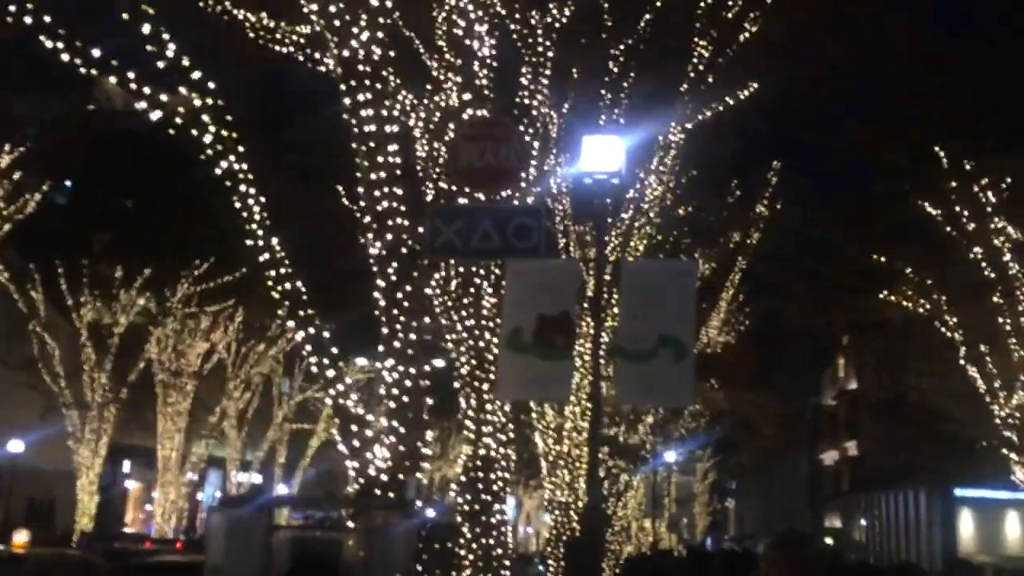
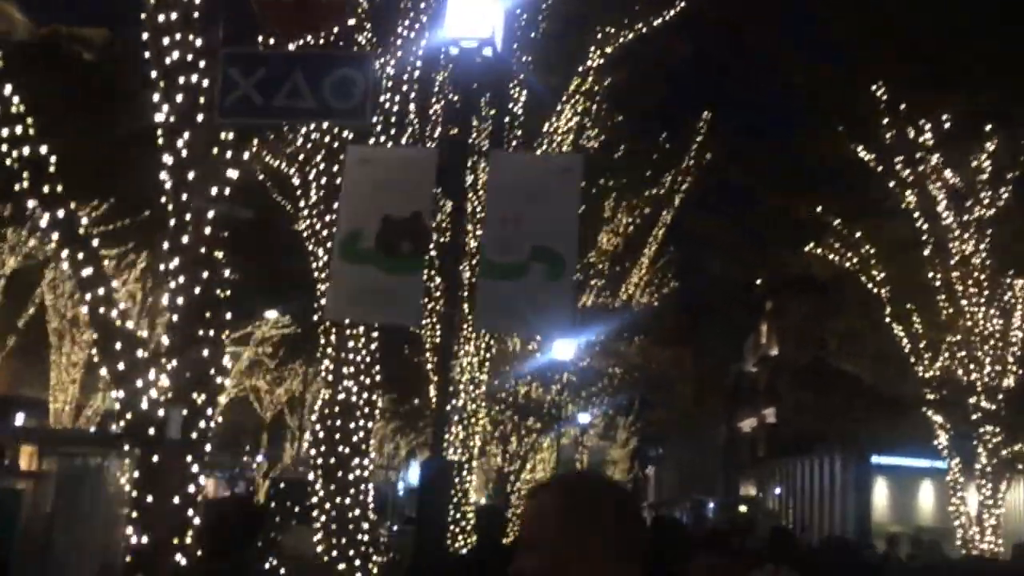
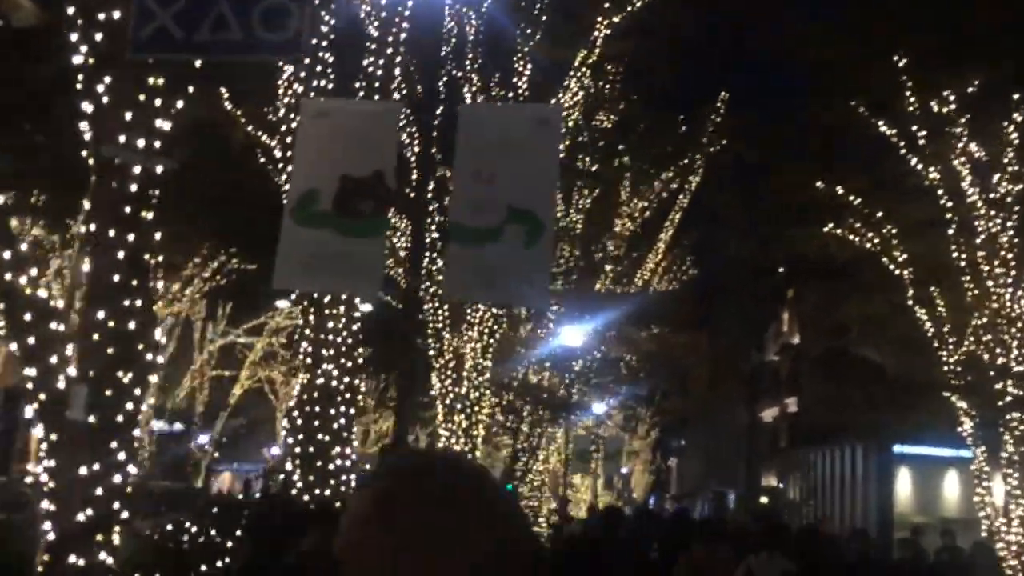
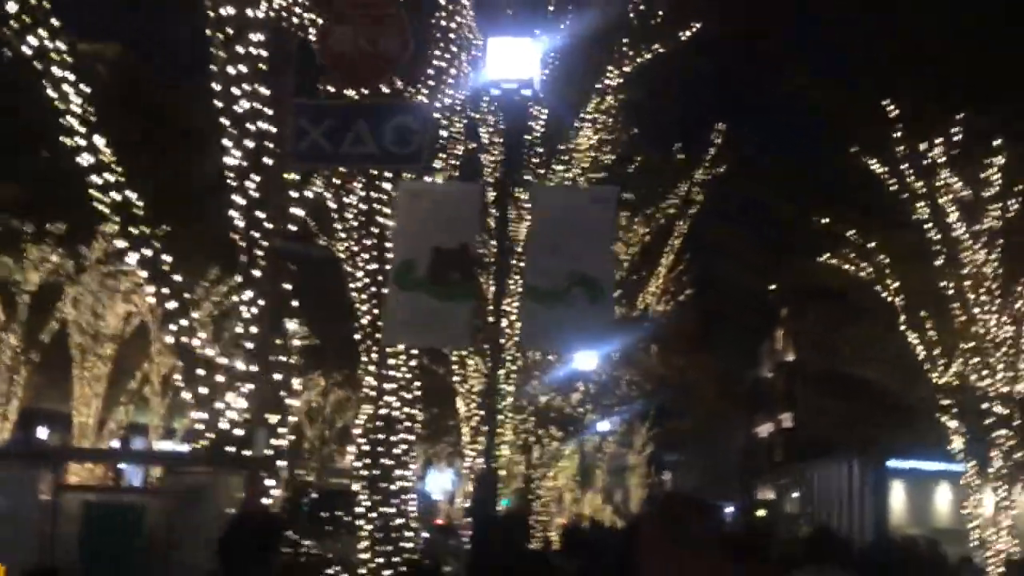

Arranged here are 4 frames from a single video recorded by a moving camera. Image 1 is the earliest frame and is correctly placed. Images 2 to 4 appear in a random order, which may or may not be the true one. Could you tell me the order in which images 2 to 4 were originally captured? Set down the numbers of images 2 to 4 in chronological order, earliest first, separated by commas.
4, 2, 3
